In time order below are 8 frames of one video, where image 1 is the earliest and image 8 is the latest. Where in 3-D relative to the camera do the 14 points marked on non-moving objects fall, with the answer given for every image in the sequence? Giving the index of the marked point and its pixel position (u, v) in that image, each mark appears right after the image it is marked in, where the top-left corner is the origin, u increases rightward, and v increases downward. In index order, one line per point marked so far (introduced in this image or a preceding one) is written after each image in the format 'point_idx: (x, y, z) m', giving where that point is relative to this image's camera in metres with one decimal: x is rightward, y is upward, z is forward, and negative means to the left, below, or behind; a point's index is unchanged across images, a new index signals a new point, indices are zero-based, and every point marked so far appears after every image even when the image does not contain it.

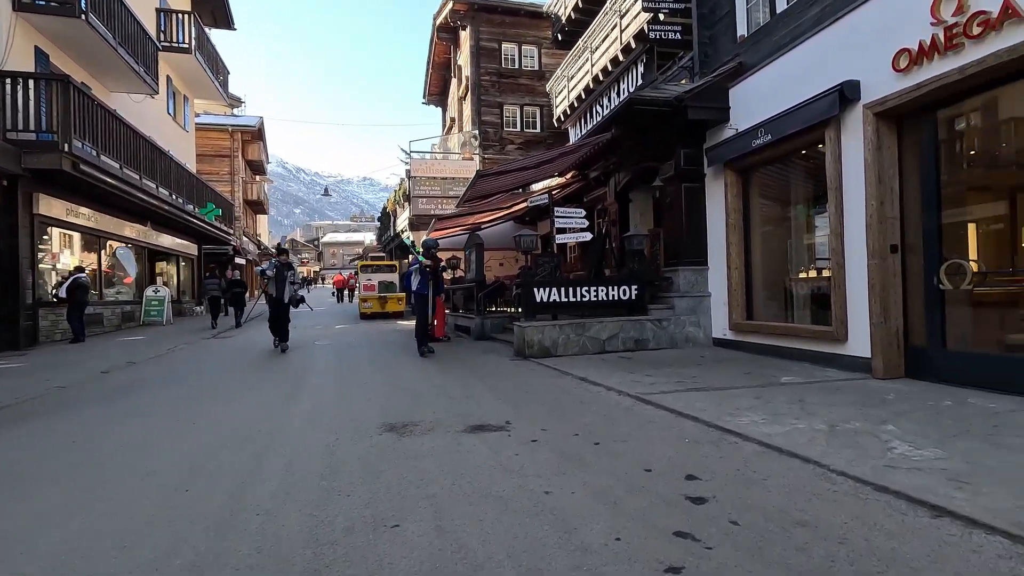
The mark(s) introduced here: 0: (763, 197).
0: (+4.0, +1.5, +8.5) m
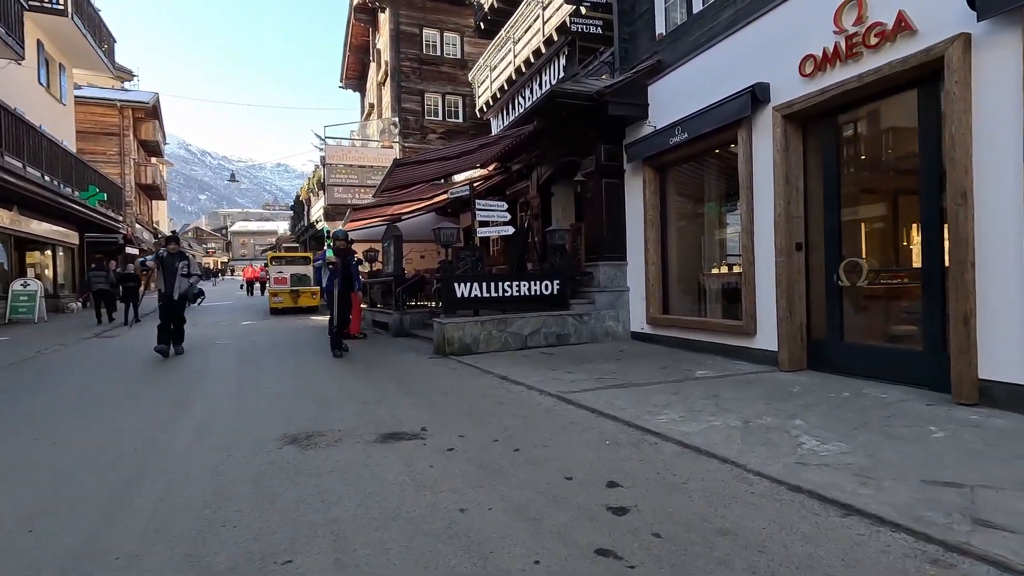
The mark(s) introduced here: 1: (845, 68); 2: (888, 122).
0: (+2.7, +1.5, +8.7) m
1: (+3.4, +2.3, +5.5) m
2: (+3.8, +1.7, +5.4) m
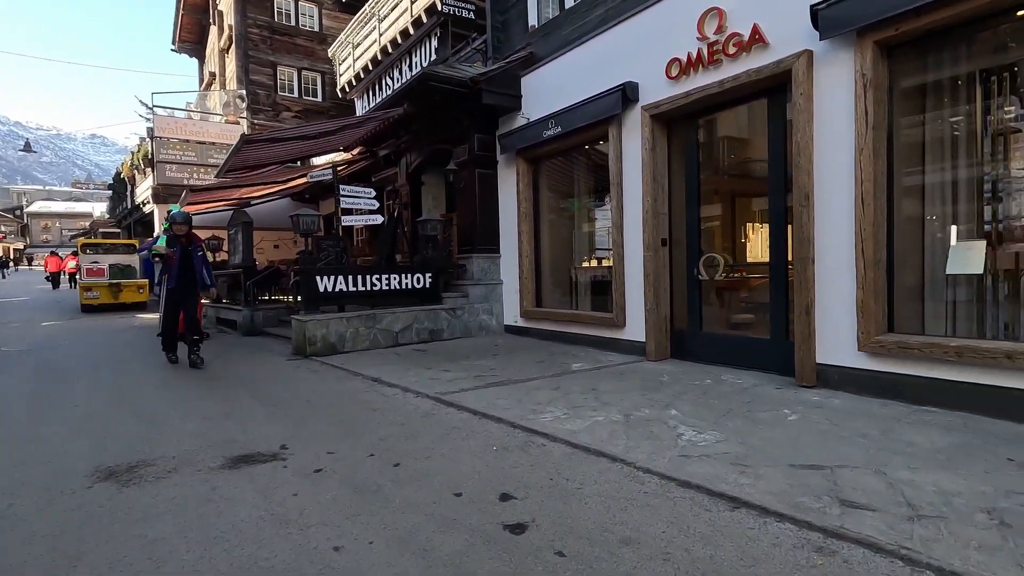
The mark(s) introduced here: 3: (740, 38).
0: (+0.6, +1.7, +8.8) m
1: (+2.1, +2.3, +5.8) m
2: (+2.5, +1.8, +5.8) m
3: (+2.3, +2.5, +5.5) m
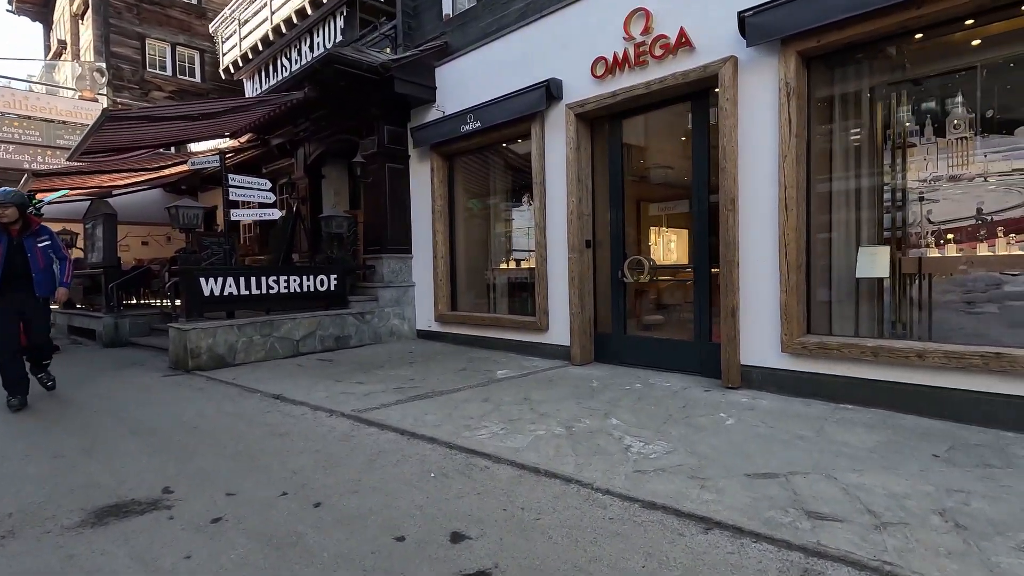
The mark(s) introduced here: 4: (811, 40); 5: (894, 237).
0: (-0.7, +1.6, +8.4) m
1: (+1.3, +2.3, +5.8) m
2: (+1.7, +1.7, +5.9) m
3: (+1.6, +2.5, +5.4) m
4: (+2.5, +2.1, +4.5) m
5: (+3.5, +0.5, +4.9) m
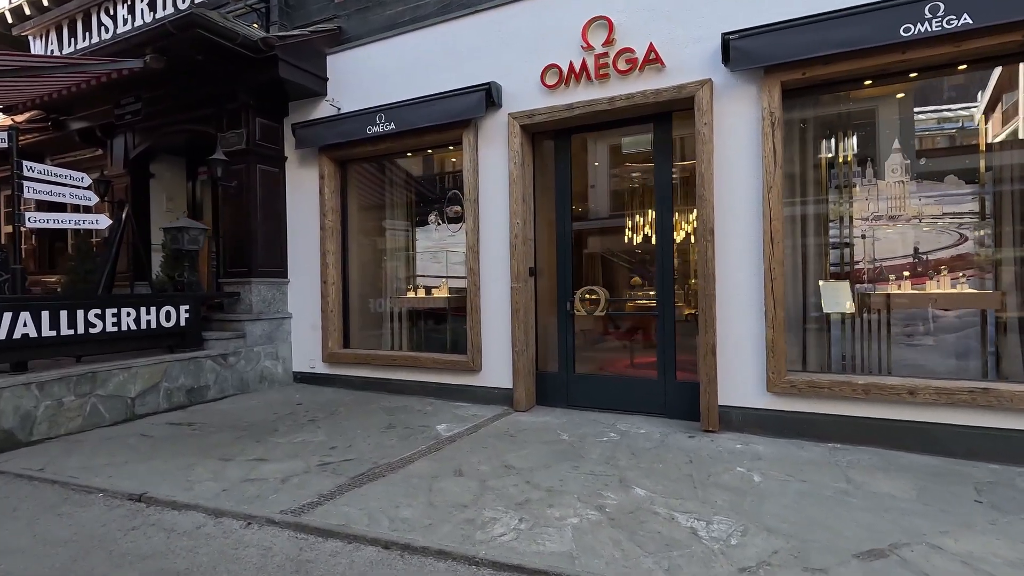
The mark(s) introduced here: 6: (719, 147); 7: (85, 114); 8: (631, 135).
0: (-2.0, +1.2, +7.1) m
1: (+0.8, +2.0, +5.2) m
2: (+1.1, +1.4, +5.4) m
3: (+1.1, +2.2, +5.0) m
4: (+2.3, +1.8, +4.4) m
5: (+3.1, +0.2, +5.1) m
6: (+1.8, +1.2, +4.7) m
7: (-6.2, +2.5, +7.8) m
8: (+1.2, +1.5, +5.4) m
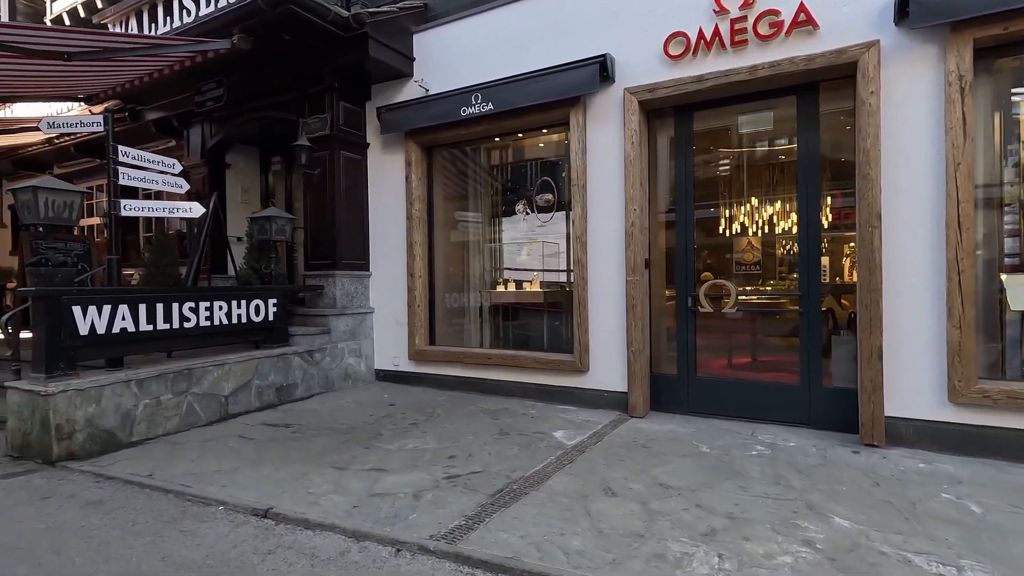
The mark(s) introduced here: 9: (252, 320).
0: (-0.8, +1.3, +6.7) m
1: (+1.8, +2.0, +4.7) m
2: (+2.2, +1.4, +4.8) m
3: (+2.2, +2.2, +4.4) m
4: (+3.3, +1.8, +3.7) m
5: (+4.2, +0.2, +4.4) m
6: (+2.8, +1.3, +4.1) m
7: (-5.0, +2.6, +7.6) m
8: (+2.3, +1.6, +4.8) m
9: (-2.7, -0.3, +5.5) m
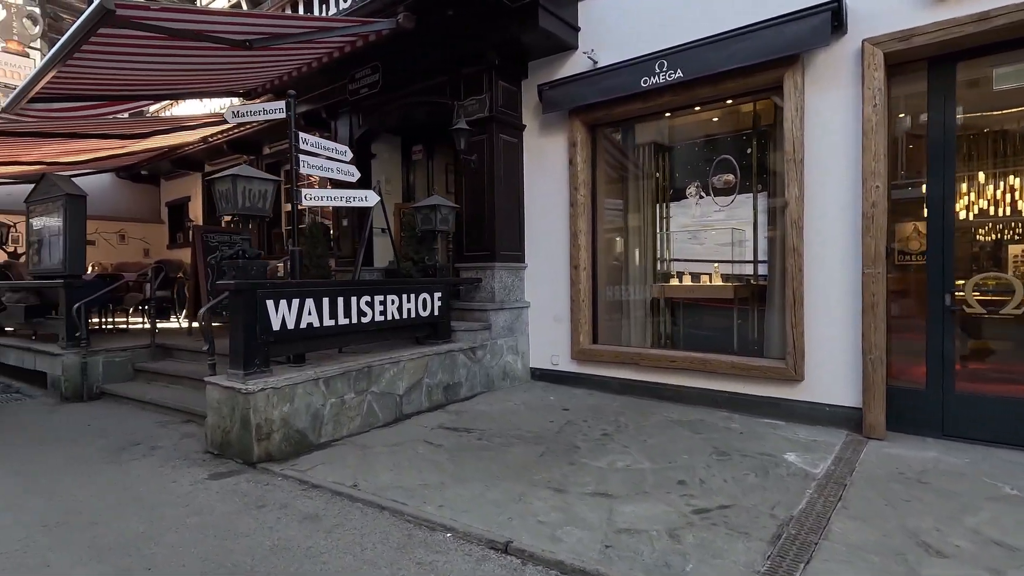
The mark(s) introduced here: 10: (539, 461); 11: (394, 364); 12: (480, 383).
0: (+1.2, +1.4, +6.0) m
1: (+3.4, +2.1, +3.6) m
2: (+3.8, +1.5, +3.8) m
3: (+3.7, +2.3, +3.4) m
4: (+4.8, +1.8, +2.5) m
5: (+5.7, +0.2, +3.0) m
6: (+4.3, +1.3, +2.9) m
7: (-2.8, +2.7, +7.6) m
8: (+3.9, +1.6, +3.7) m
9: (-0.9, -0.3, +5.2) m
10: (+0.2, -1.2, +3.7) m
11: (-1.0, -0.7, +4.7) m
12: (-0.3, -1.0, +5.6) m
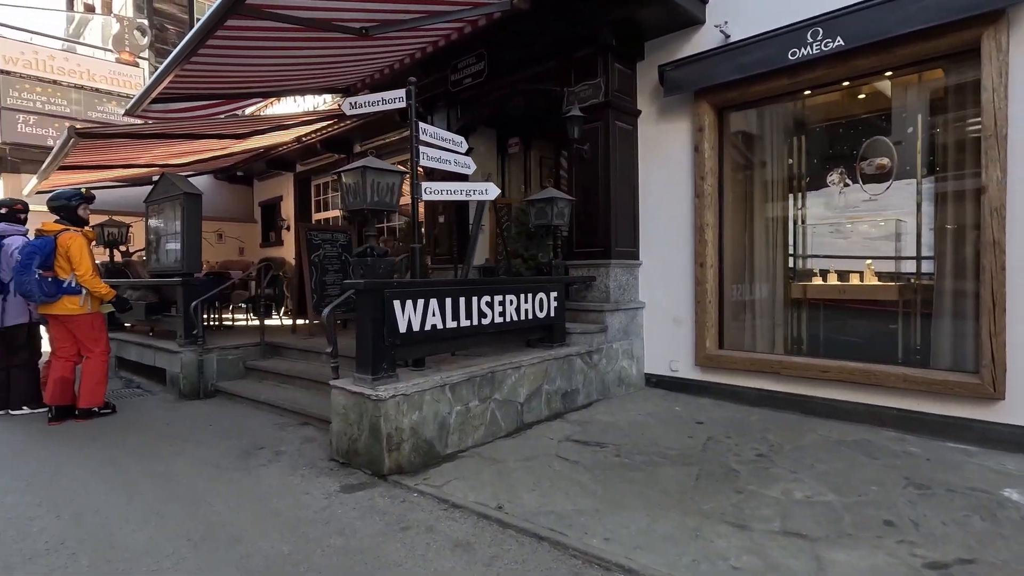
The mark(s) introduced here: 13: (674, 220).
0: (+2.4, +1.4, +5.4) m
1: (+4.3, +2.0, +2.8) m
2: (+4.7, +1.5, +2.9) m
3: (+4.6, +2.3, +2.5) m
4: (+5.5, +1.8, +1.5) m
5: (+6.5, +0.2, +1.9) m
6: (+5.2, +1.3, +2.0) m
7: (-1.4, +2.8, +7.5) m
8: (+4.8, +1.6, +2.8) m
9: (+0.2, -0.2, +4.9) m
10: (+1.1, -1.2, +3.3) m
11: (0.0, -0.7, +4.3) m
12: (+0.8, -1.0, +5.2) m
13: (+1.7, +0.7, +5.6) m
